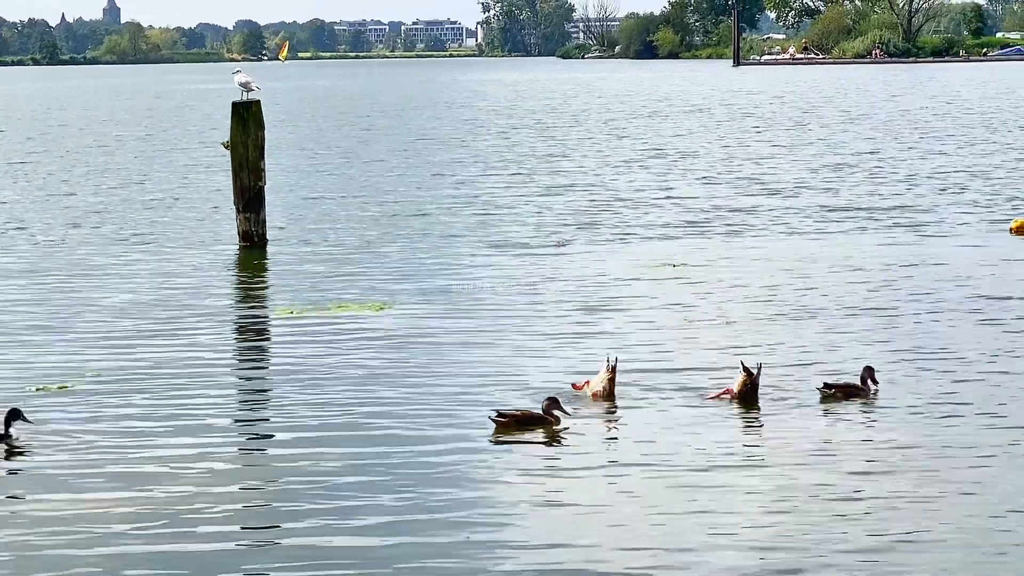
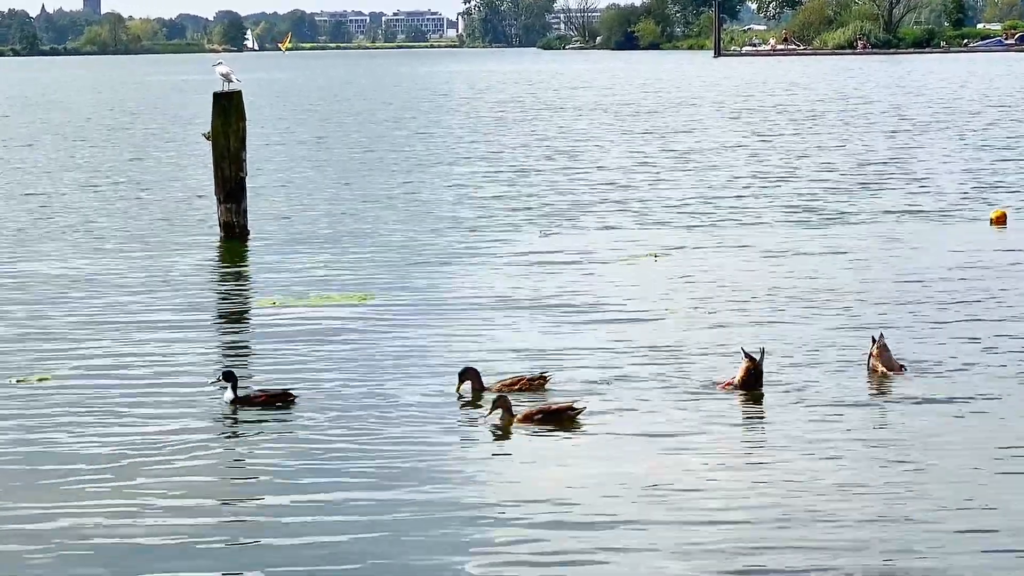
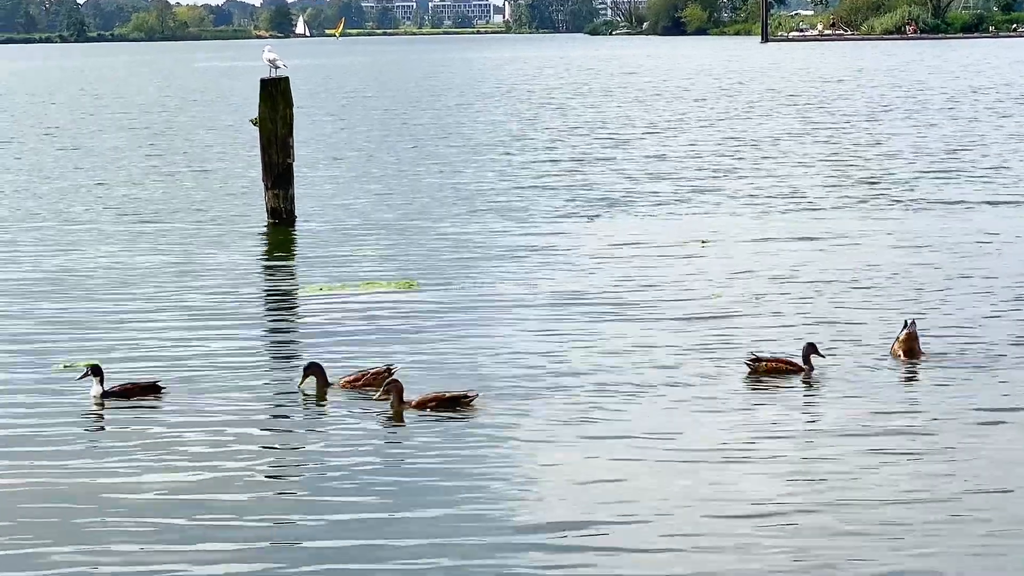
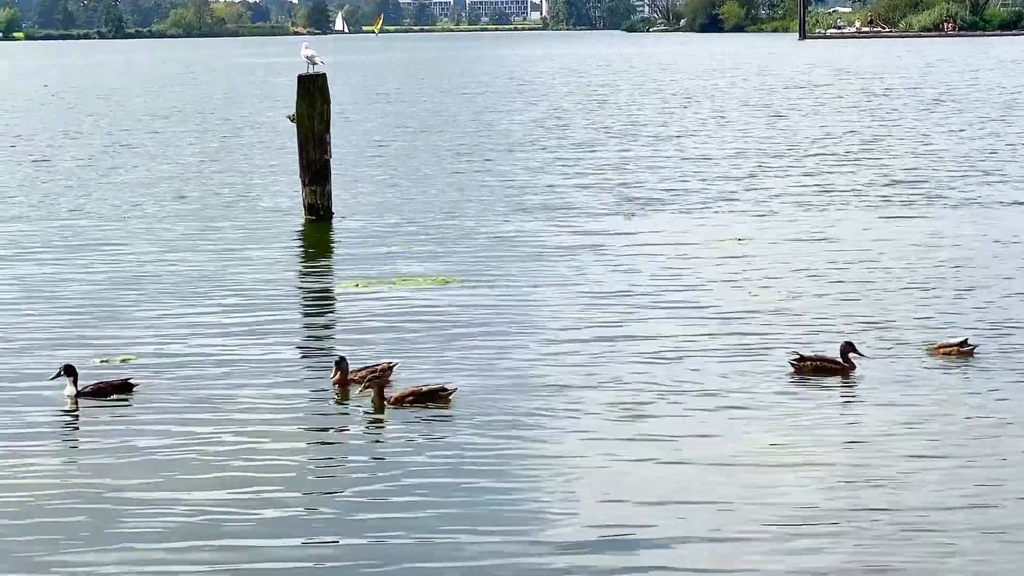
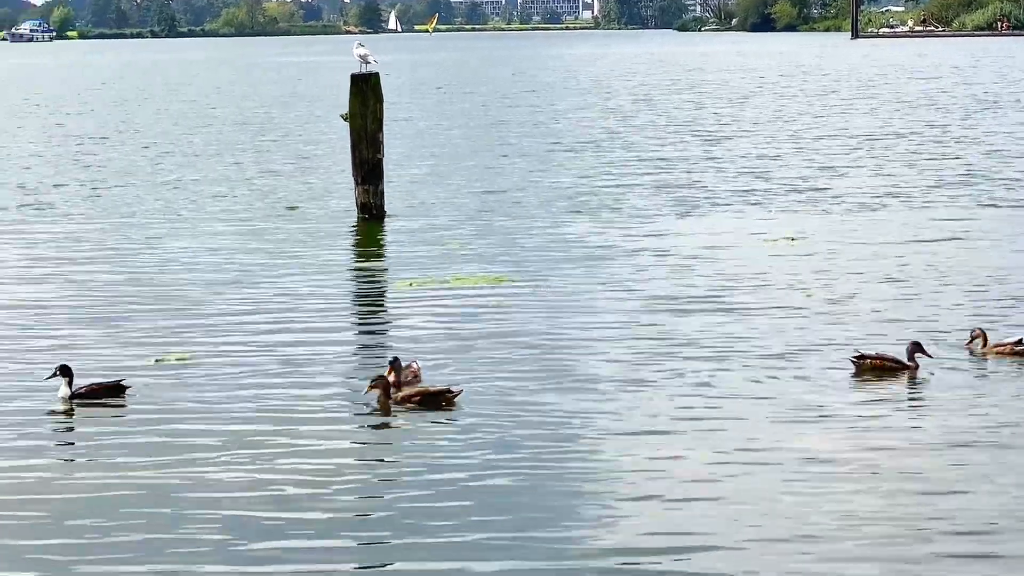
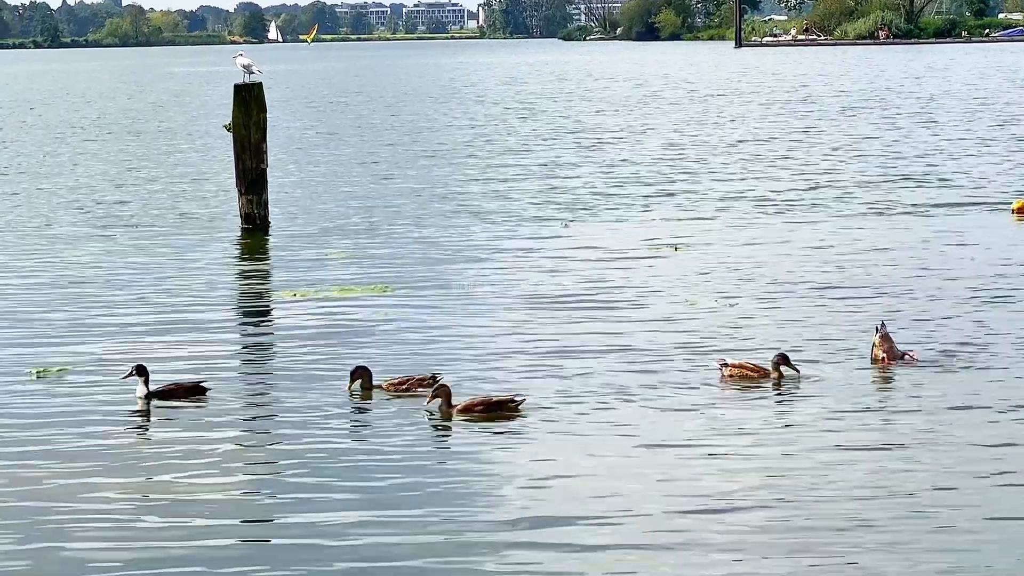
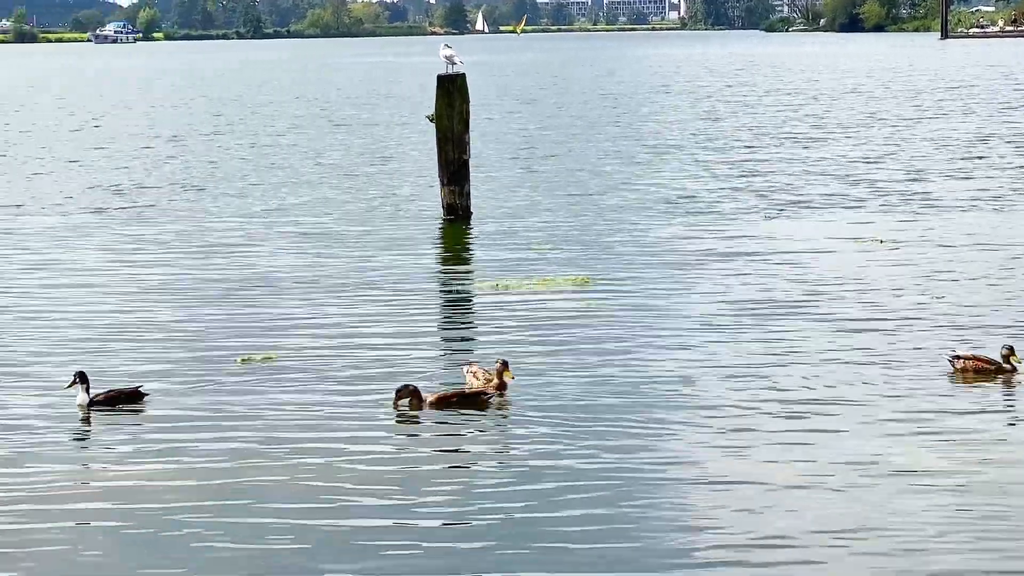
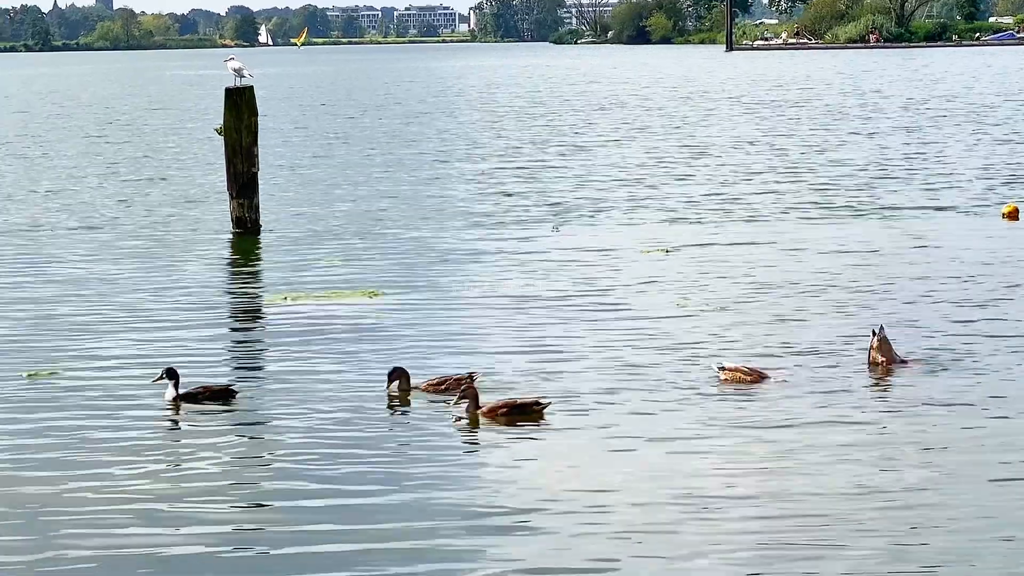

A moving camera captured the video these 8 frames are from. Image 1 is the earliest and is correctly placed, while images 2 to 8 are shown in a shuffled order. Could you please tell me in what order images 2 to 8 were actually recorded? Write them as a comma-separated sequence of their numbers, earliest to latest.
2, 8, 6, 3, 4, 5, 7
